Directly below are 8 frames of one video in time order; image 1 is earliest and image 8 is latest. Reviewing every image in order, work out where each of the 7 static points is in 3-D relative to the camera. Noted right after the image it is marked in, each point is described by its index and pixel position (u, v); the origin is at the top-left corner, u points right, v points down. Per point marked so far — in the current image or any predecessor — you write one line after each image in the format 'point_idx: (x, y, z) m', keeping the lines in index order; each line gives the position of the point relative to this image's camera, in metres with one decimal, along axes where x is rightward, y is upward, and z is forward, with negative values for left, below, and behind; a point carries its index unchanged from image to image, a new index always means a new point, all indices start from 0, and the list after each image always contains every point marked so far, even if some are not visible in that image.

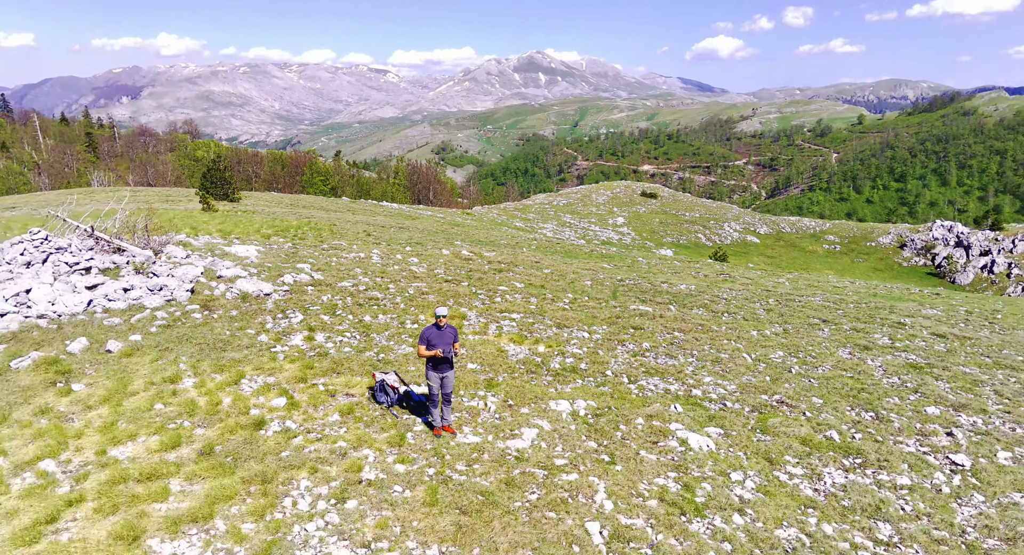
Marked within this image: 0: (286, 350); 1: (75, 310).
0: (-5.1, -1.5, +13.4) m
1: (-10.2, -0.6, +13.8) m
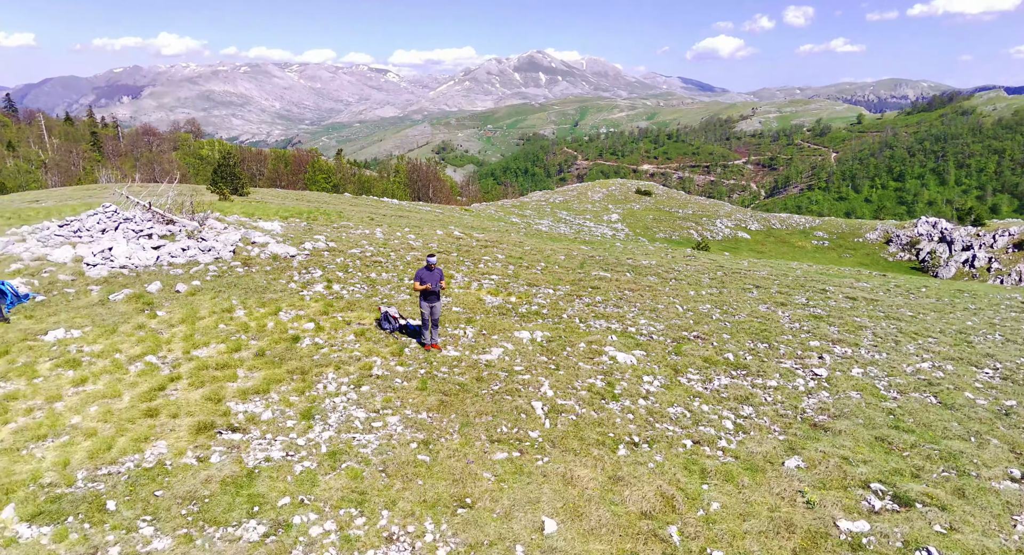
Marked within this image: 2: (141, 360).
0: (-5.9, -0.3, +17.3) m
1: (-11.0, +0.6, +17.8) m
2: (-8.4, -1.8, +13.3) m
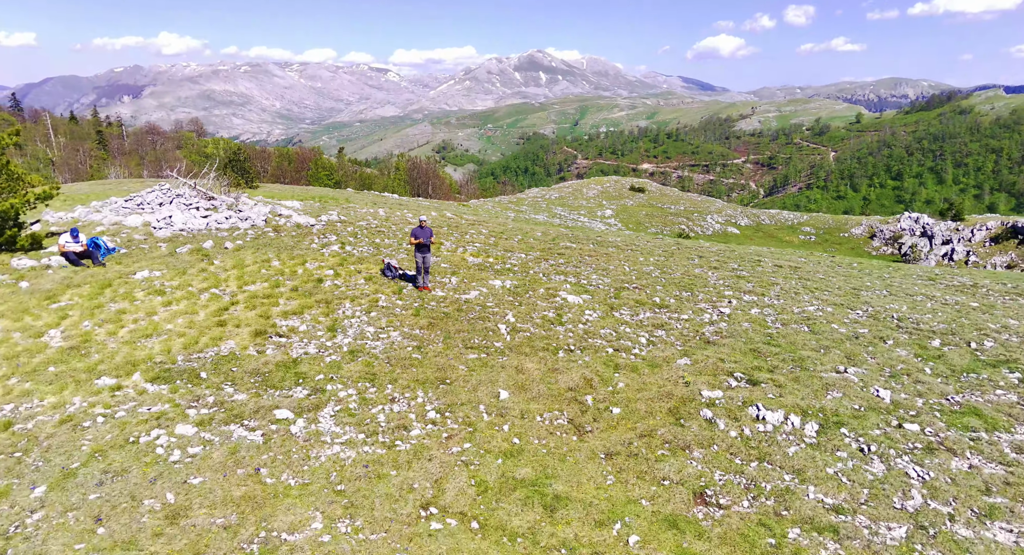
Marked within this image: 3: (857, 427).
0: (-6.8, +1.1, +22.0) m
1: (-11.9, +2.0, +22.4) m
2: (-9.3, -0.4, +17.9) m
3: (+8.3, -3.6, +13.6) m
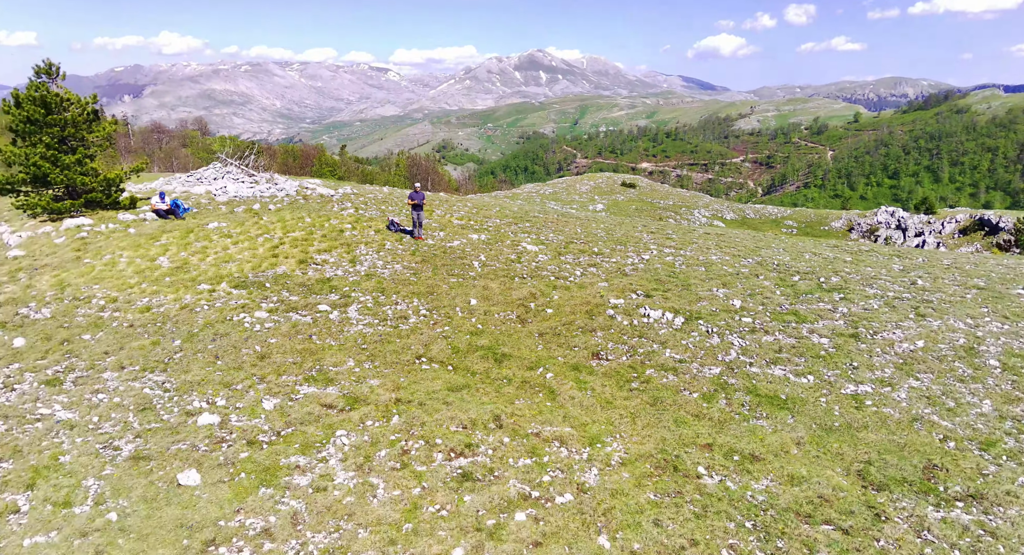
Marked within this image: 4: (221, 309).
0: (-8.0, +3.2, +28.8) m
1: (-13.1, +4.1, +29.3) m
2: (-10.5, +1.7, +24.7) m
3: (+7.1, -1.5, +20.5) m
4: (-9.7, -0.9, +19.6) m
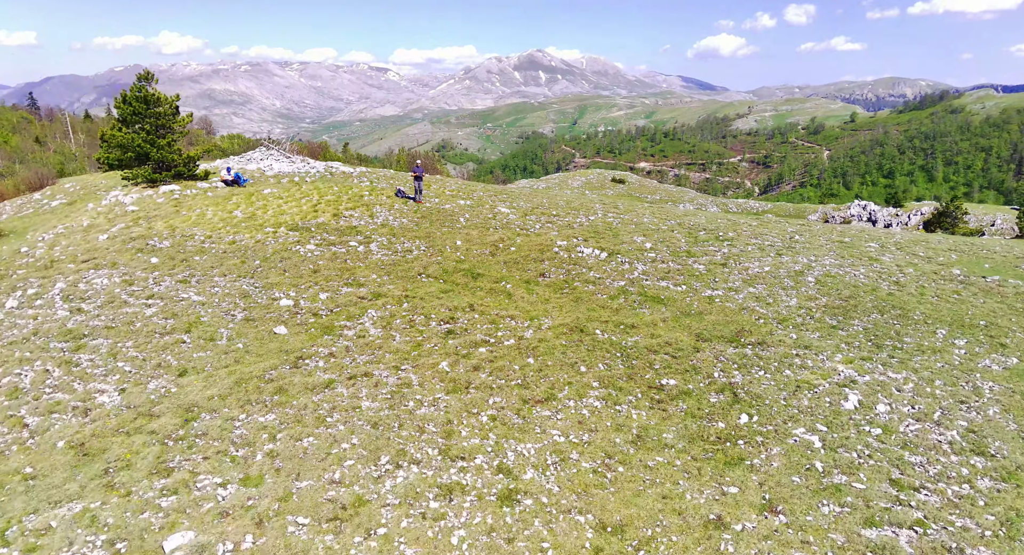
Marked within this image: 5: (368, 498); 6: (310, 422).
0: (-9.3, +5.8, +37.5) m
1: (-14.4, +6.8, +38.0) m
2: (-11.8, +4.4, +33.5) m
3: (+5.8, +1.1, +29.2) m
4: (-11.0, +1.7, +28.3) m
5: (-3.8, -5.7, +15.4) m
6: (-6.2, -4.3, +17.6) m
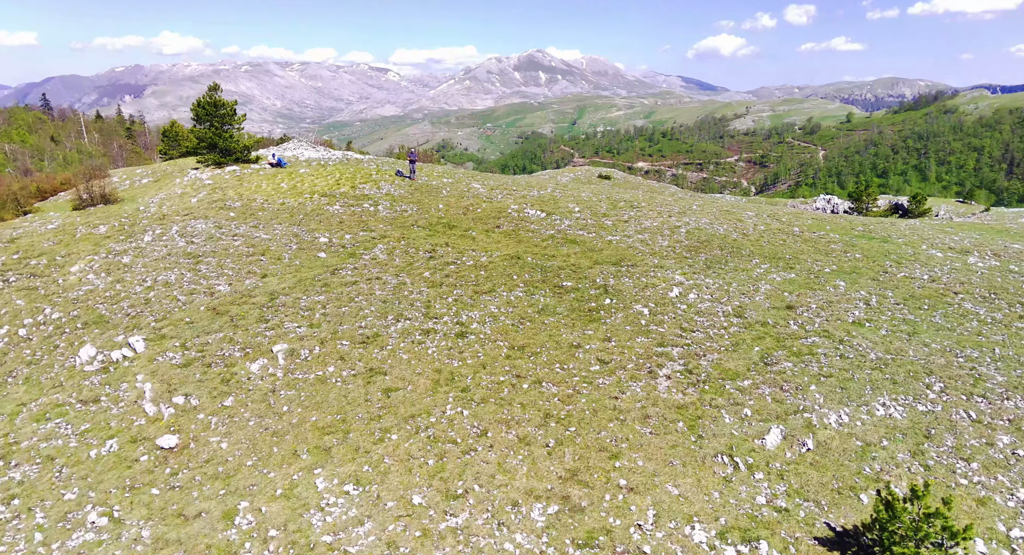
0: (-11.7, +9.0, +49.7) m
1: (-16.7, +10.0, +50.1) m
2: (-14.1, +7.6, +45.6) m
3: (+3.5, +4.4, +41.4) m
4: (-13.3, +4.9, +40.5) m
5: (-6.1, -2.5, +27.6) m
6: (-8.5, -1.0, +29.8) m
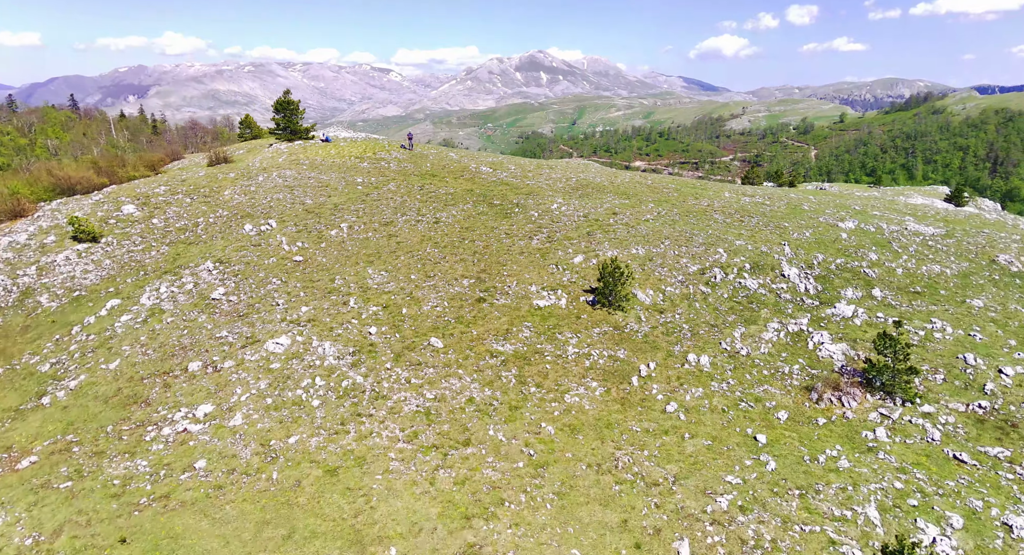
0: (-16.1, +16.6, +75.6) m
1: (-21.1, +17.6, +76.0) m
2: (-18.5, +15.2, +71.5) m
3: (-0.9, +11.9, +67.2) m
4: (-17.7, +12.5, +66.4) m
5: (-10.5, +5.1, +53.5) m
6: (-12.9, +6.5, +55.7) m
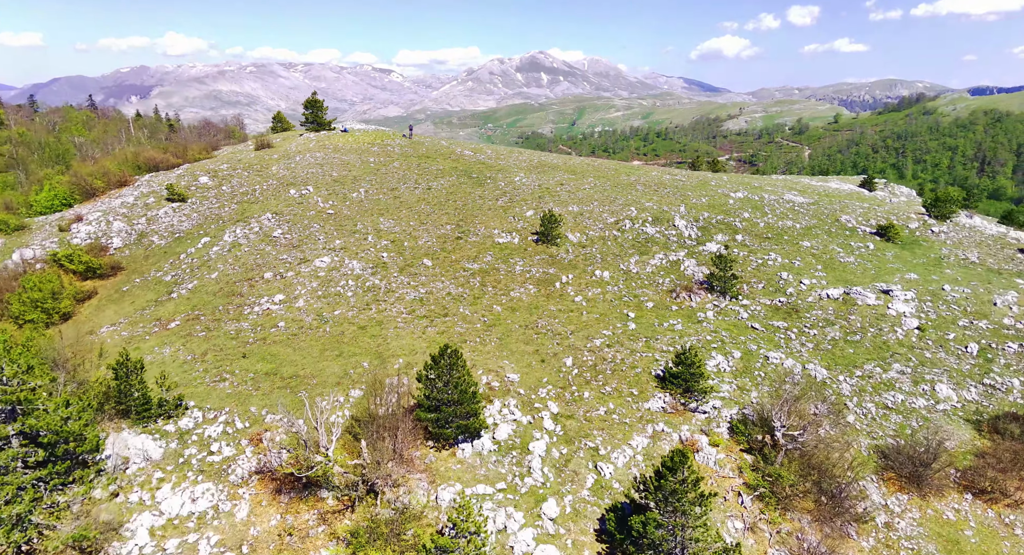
0: (-19.3, +22.3, +95.0) m
1: (-24.4, +23.3, +95.4) m
2: (-21.8, +20.9, +90.9) m
3: (-4.2, +17.6, +86.7) m
4: (-21.0, +18.3, +85.8) m
5: (-13.8, +10.8, +72.9) m
6: (-16.2, +12.3, +75.1) m
